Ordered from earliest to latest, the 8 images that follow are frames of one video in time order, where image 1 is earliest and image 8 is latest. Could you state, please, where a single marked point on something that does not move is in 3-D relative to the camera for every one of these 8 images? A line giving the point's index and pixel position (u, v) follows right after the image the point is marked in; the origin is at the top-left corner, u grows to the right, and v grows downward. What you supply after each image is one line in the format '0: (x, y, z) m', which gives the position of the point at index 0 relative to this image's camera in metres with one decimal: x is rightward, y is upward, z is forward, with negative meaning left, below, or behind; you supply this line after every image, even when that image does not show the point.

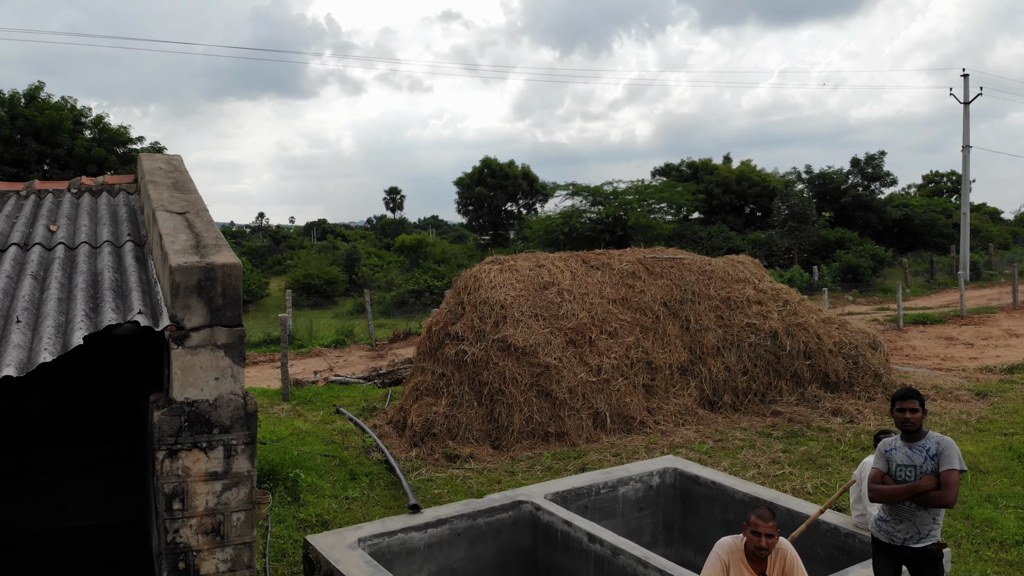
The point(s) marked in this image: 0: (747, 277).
0: (+1.6, +0.1, +7.3) m
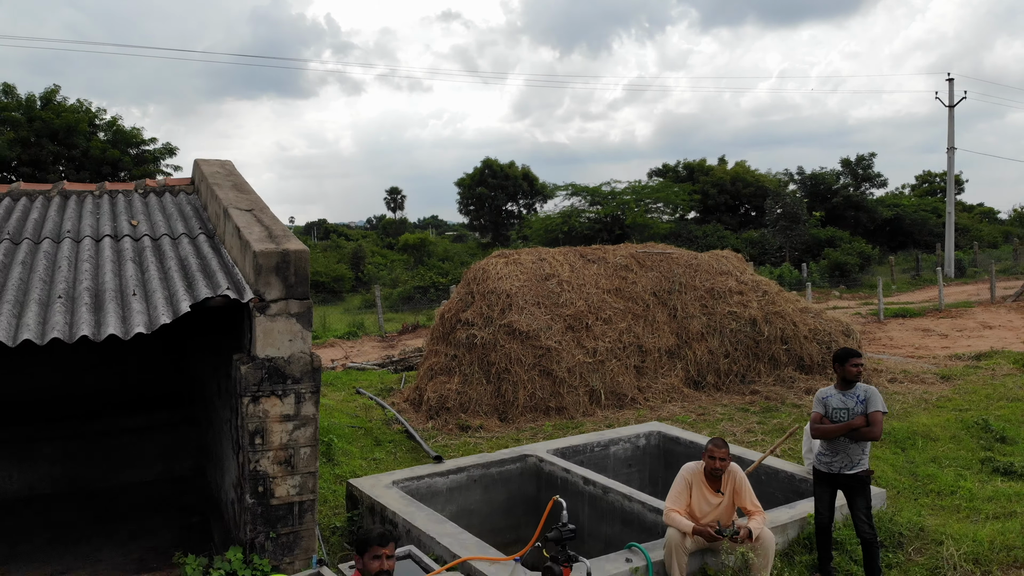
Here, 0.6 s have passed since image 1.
0: (+1.6, +0.1, +8.0) m
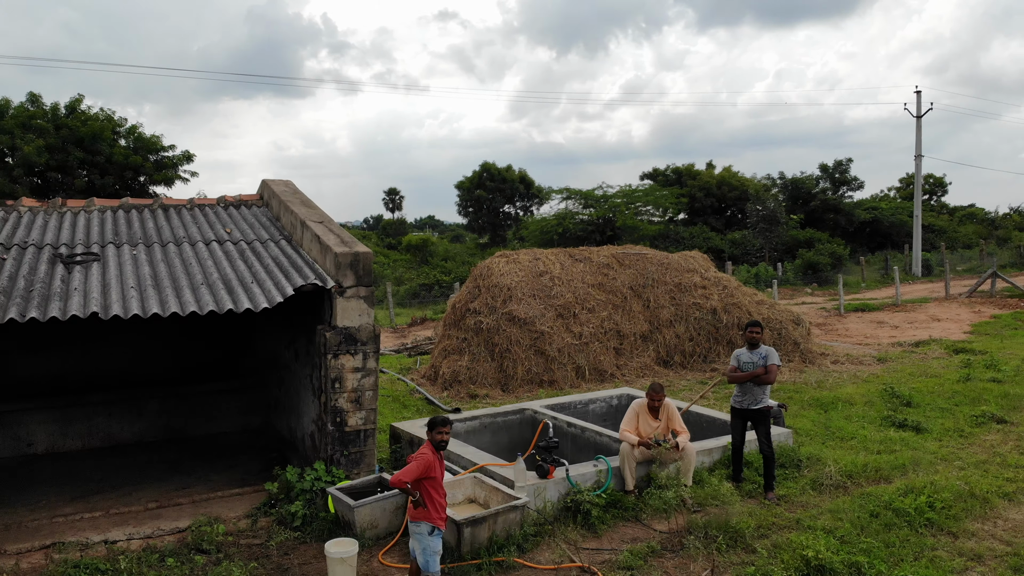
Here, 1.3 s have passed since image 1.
0: (+1.6, +0.2, +9.3) m
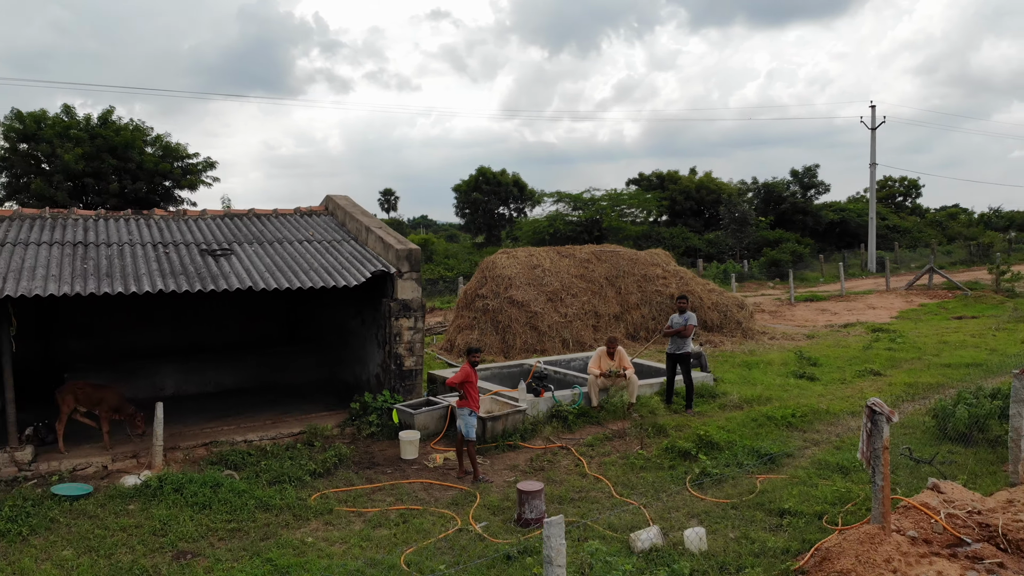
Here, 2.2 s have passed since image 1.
0: (+1.6, +0.3, +11.6) m
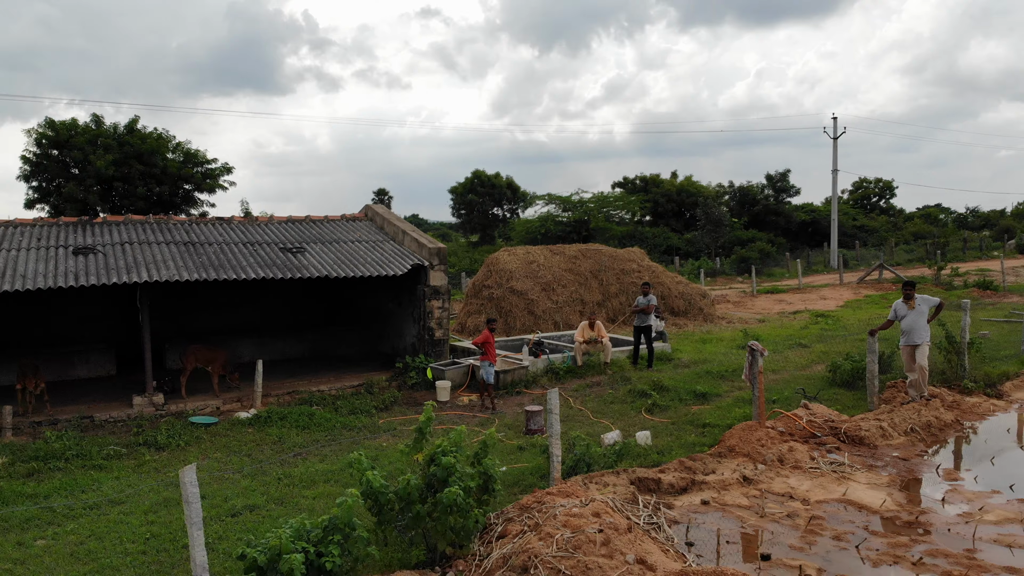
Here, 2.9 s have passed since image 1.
0: (+1.6, +0.4, +13.8) m
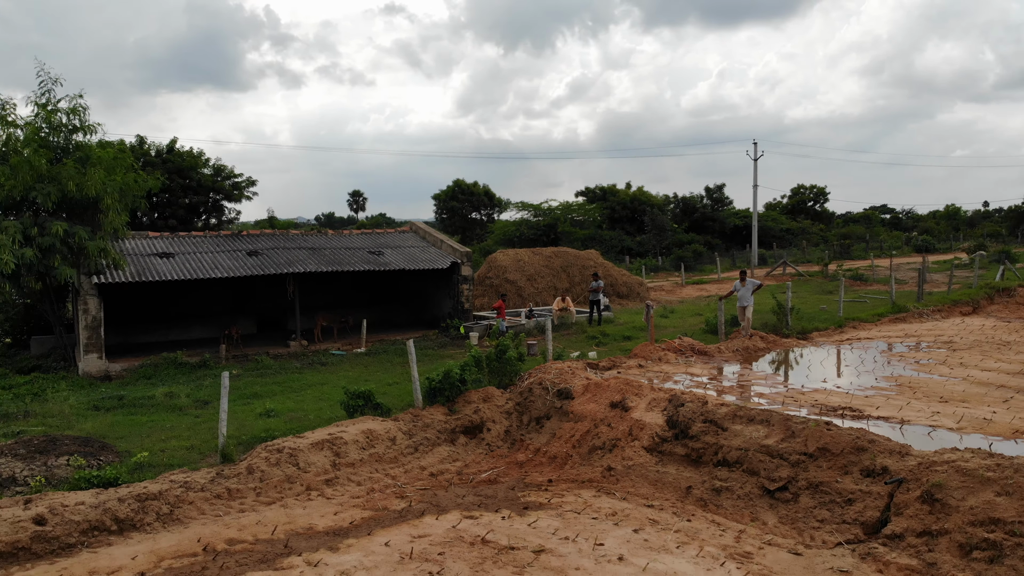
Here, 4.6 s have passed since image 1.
0: (+1.5, +0.5, +19.5) m
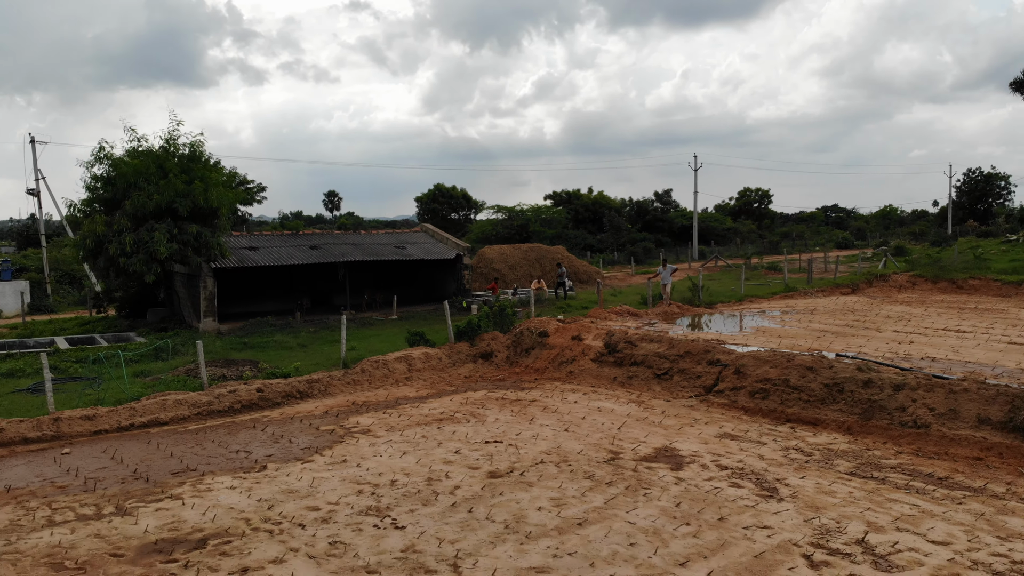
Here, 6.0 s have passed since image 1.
0: (+1.1, +0.9, +25.2) m
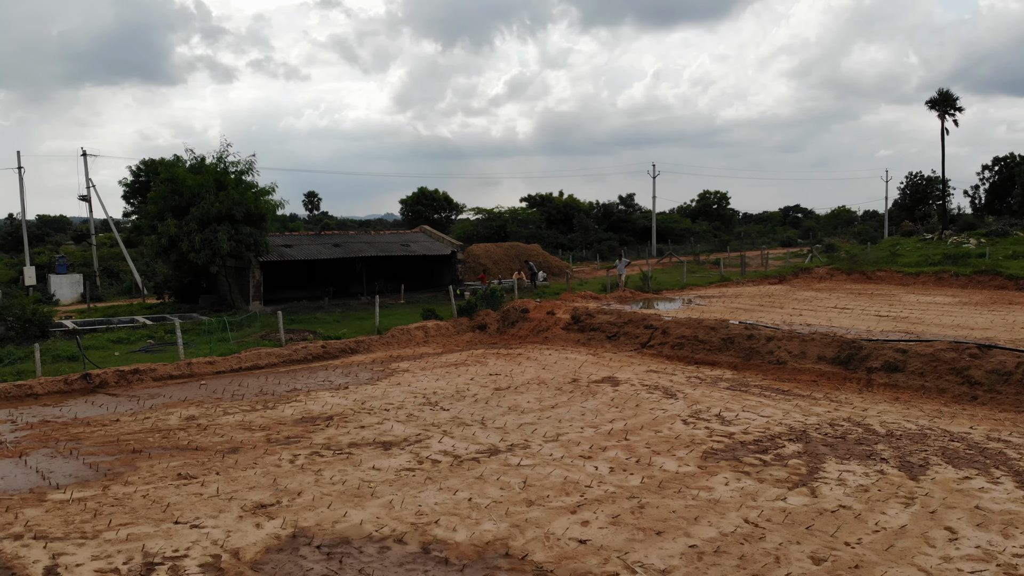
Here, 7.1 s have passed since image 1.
0: (+0.7, +1.1, +30.1) m
